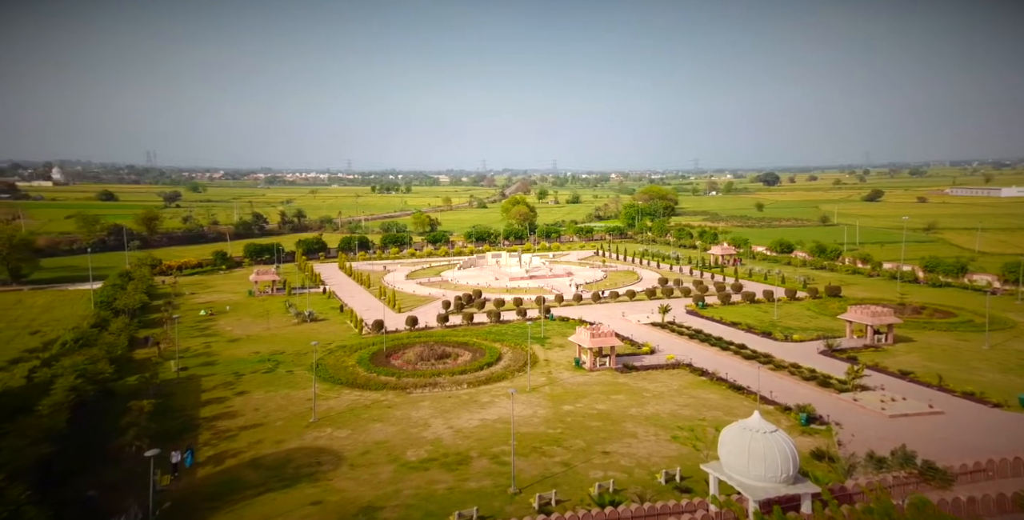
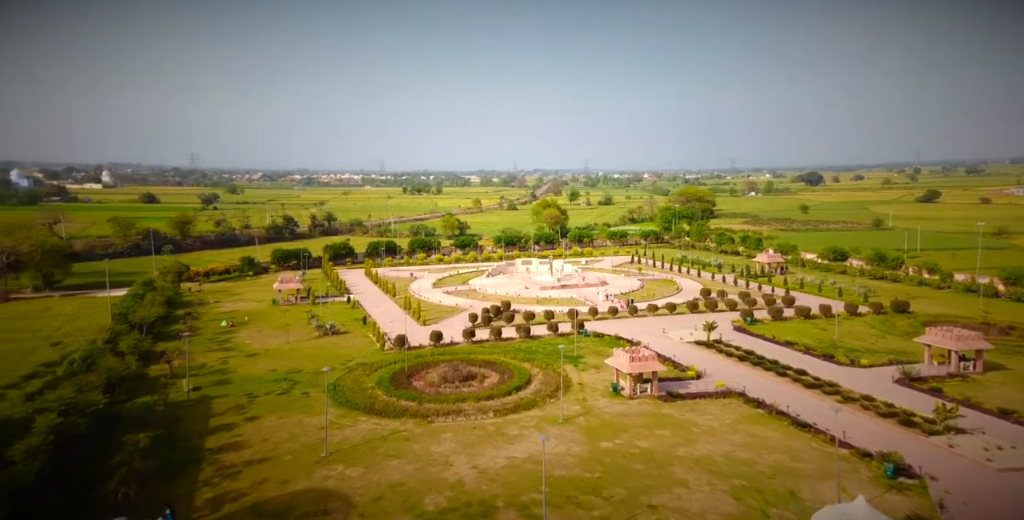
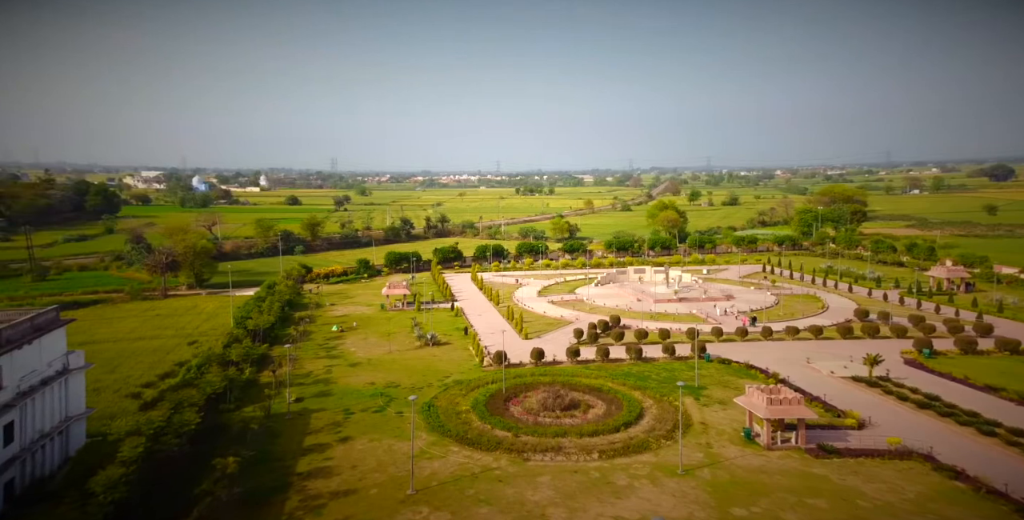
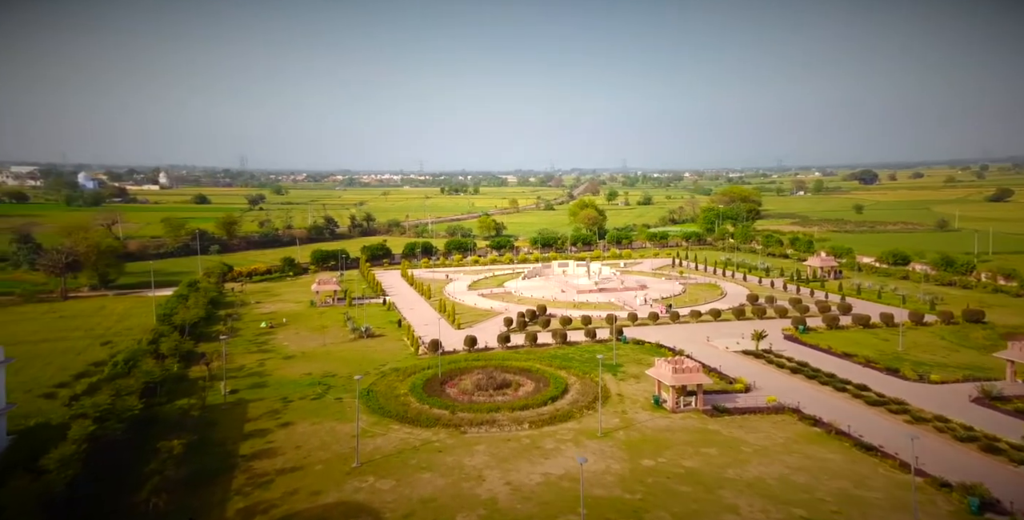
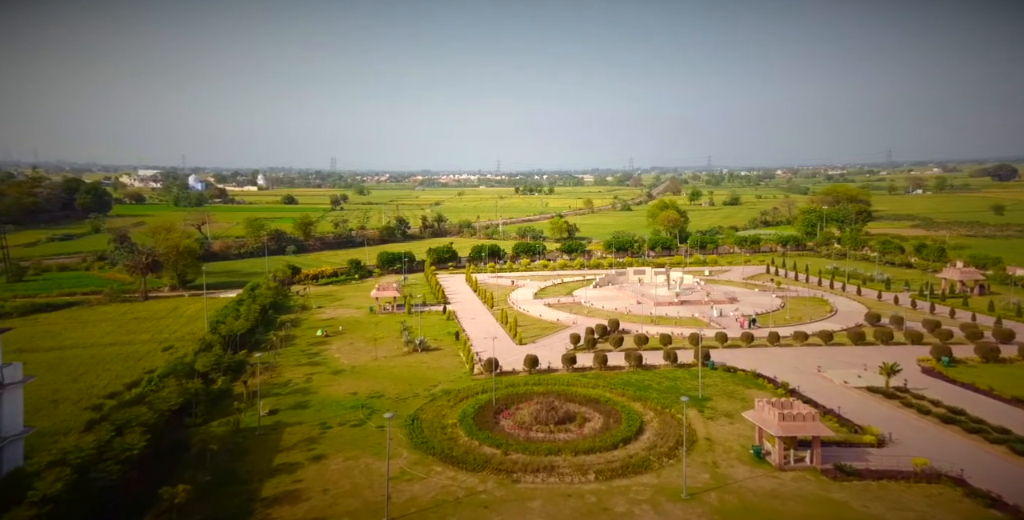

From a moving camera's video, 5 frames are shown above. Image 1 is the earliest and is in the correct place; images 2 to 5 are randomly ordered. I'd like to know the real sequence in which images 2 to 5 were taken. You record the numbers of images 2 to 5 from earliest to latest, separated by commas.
2, 4, 3, 5
